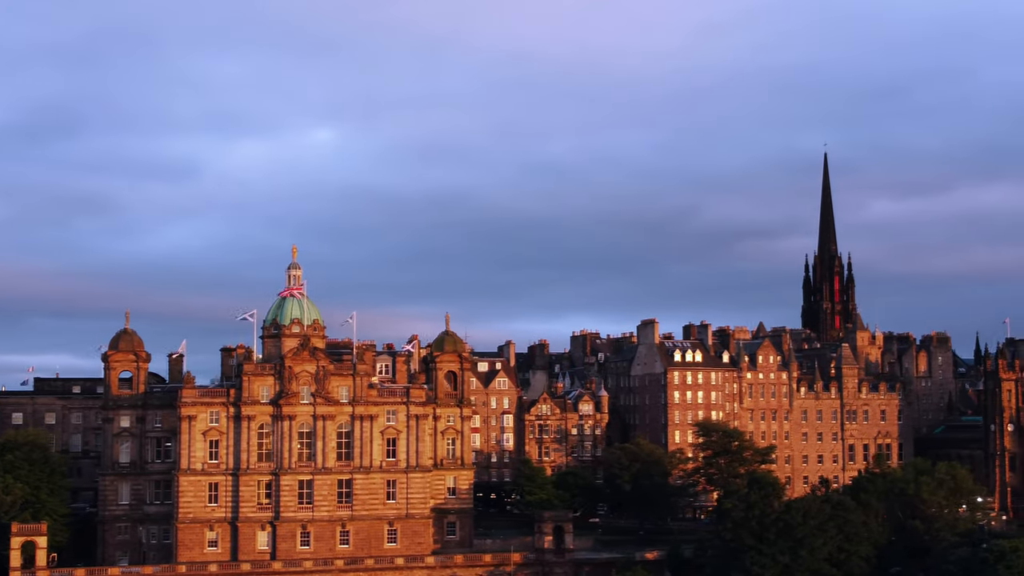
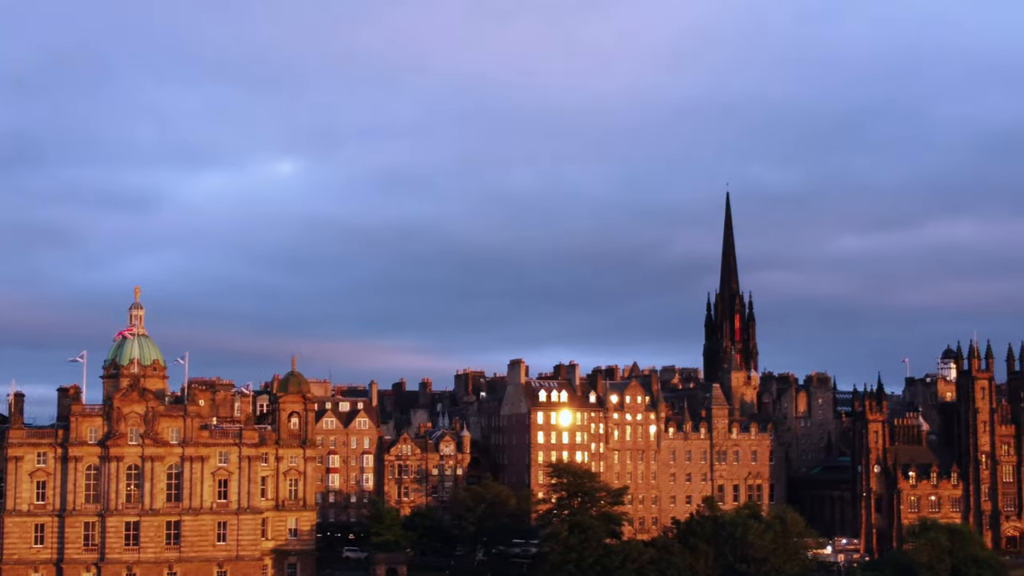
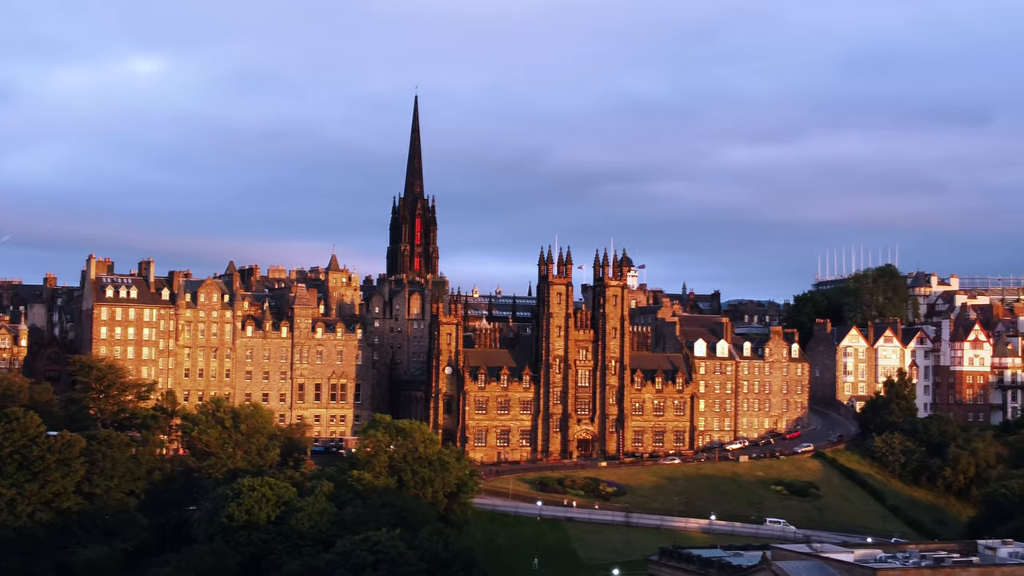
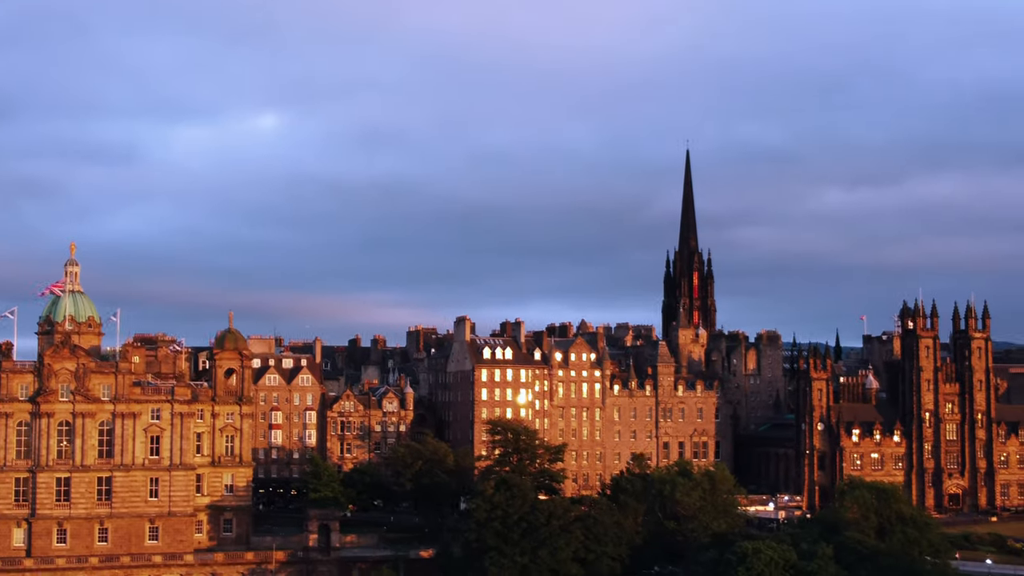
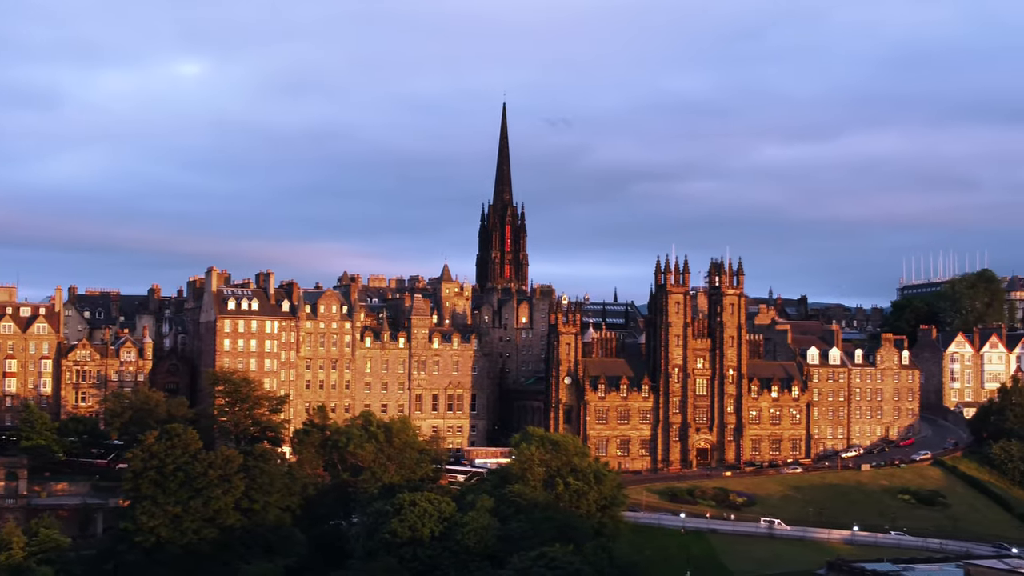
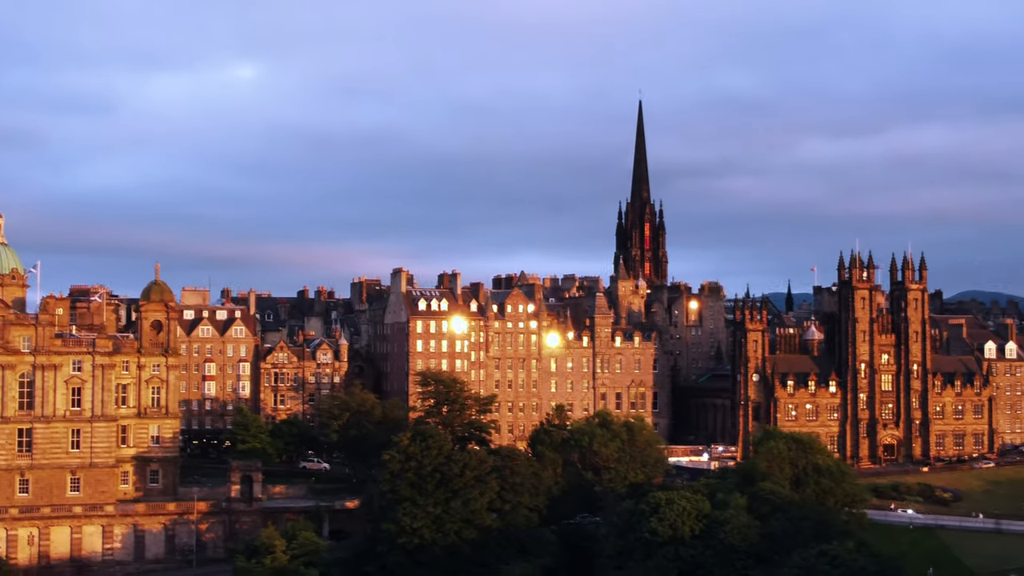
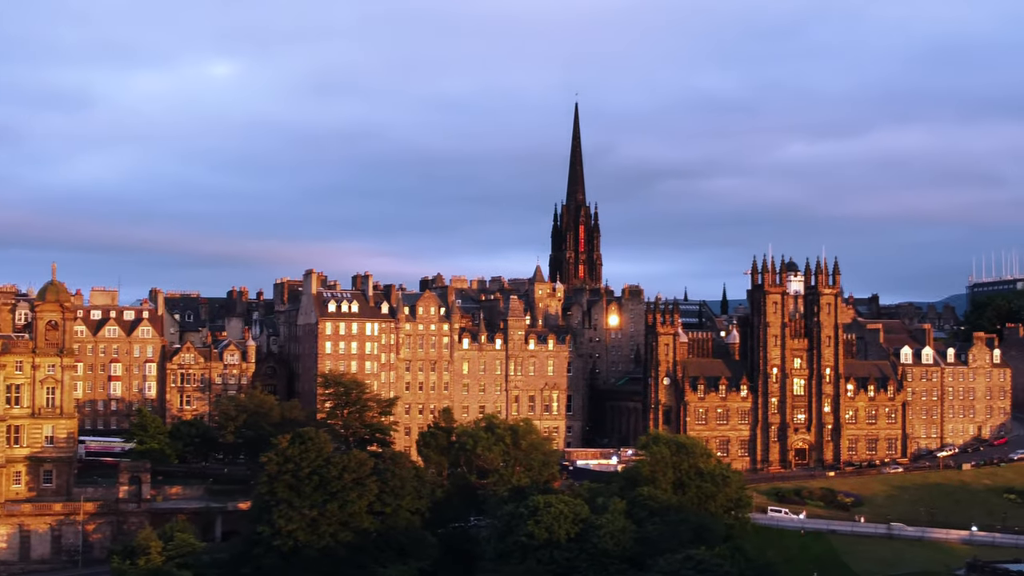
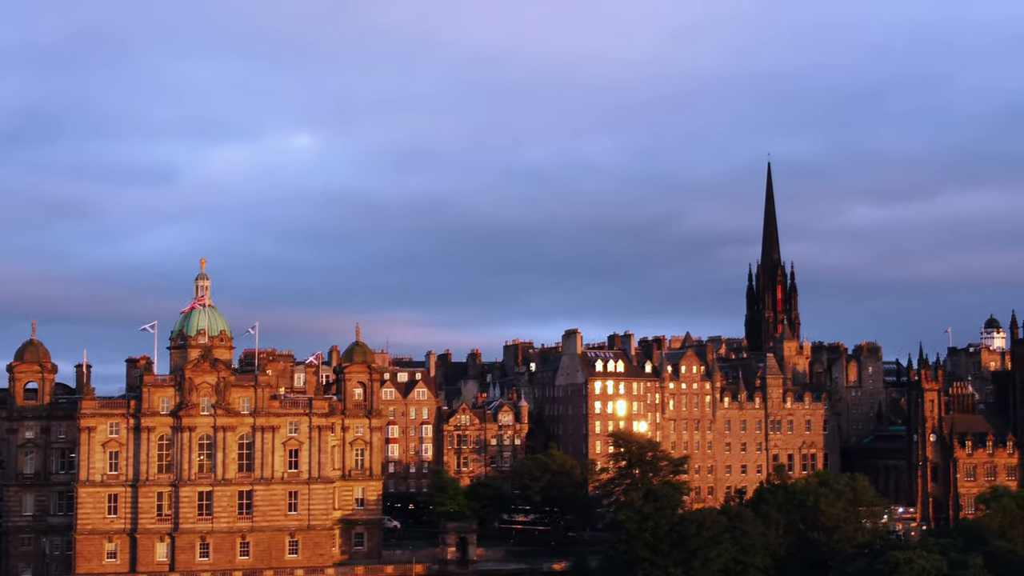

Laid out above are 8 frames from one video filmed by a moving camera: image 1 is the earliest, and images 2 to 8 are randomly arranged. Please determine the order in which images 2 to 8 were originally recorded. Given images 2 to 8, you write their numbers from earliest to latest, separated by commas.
8, 2, 4, 6, 7, 5, 3
